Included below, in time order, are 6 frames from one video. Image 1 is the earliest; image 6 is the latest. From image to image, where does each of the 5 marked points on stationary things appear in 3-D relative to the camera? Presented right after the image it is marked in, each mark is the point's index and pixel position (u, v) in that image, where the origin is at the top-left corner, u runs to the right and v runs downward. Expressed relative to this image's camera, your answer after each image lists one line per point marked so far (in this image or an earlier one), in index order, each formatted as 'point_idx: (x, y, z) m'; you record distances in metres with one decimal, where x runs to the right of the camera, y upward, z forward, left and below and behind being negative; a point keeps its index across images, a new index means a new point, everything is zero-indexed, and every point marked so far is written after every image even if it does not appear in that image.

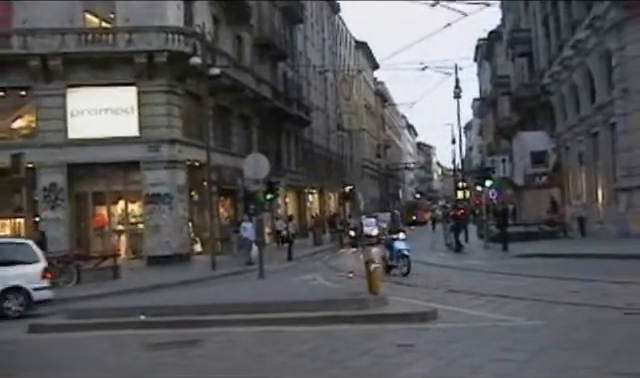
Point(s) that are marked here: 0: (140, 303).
0: (-2.7, -1.7, +19.3) m
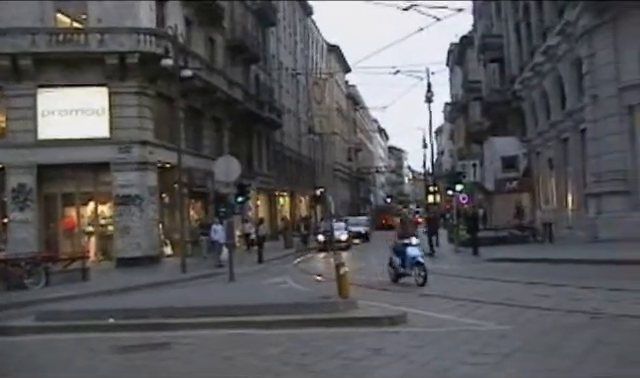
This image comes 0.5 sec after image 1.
0: (-3.1, -1.7, +19.2) m
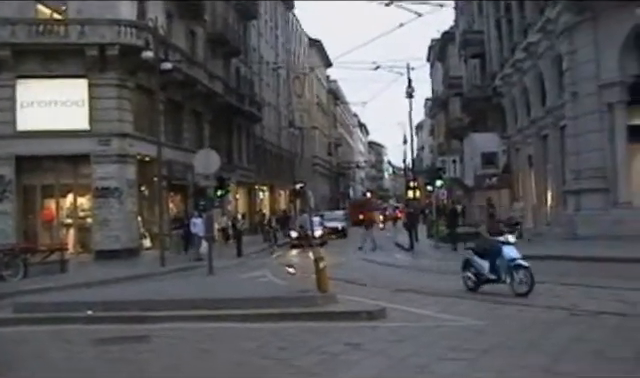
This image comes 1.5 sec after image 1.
0: (-3.4, -1.6, +19.1) m
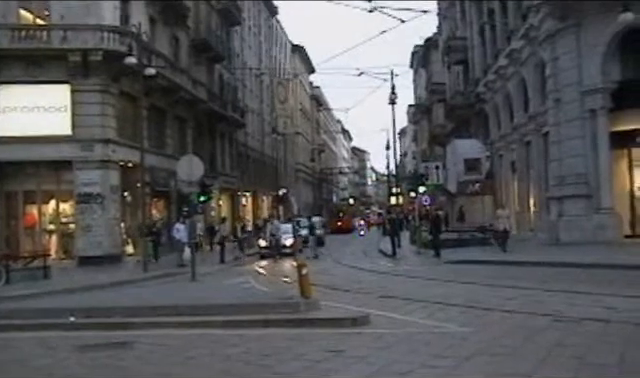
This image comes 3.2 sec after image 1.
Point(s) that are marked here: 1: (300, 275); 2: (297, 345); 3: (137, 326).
0: (-3.7, -1.7, +19.0) m
1: (-0.3, -1.3, +19.2) m
2: (-0.2, -1.7, +14.5) m
3: (-2.4, -1.8, +16.7) m
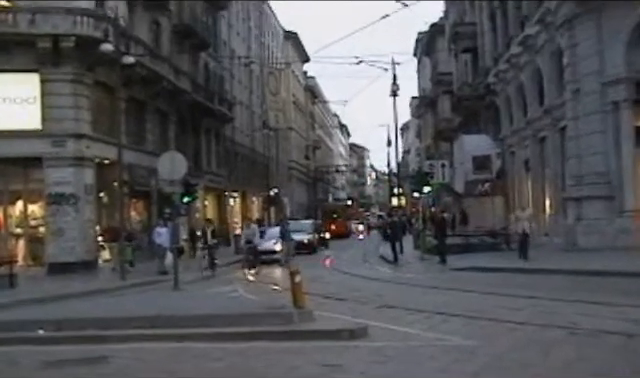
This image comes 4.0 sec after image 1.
0: (-3.8, -1.7, +16.0) m
1: (-0.3, -1.3, +16.2) m
2: (-0.3, -1.8, +11.5) m
3: (-2.4, -1.8, +13.7) m
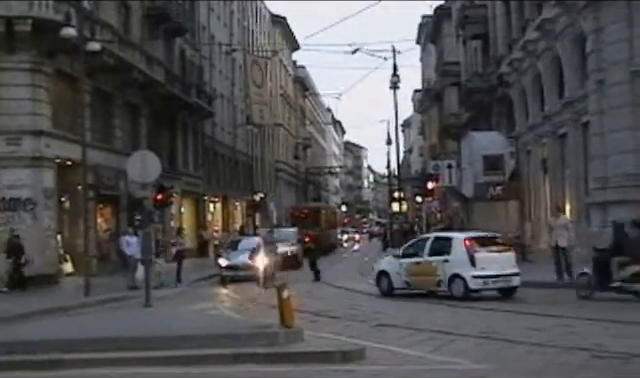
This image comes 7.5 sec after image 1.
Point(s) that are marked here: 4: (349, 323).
0: (-3.8, -1.7, +12.4) m
1: (-0.4, -1.3, +12.6) m
2: (-0.4, -1.8, +7.9) m
3: (-2.5, -1.8, +10.1) m
4: (+0.5, -2.0, +17.2) m
